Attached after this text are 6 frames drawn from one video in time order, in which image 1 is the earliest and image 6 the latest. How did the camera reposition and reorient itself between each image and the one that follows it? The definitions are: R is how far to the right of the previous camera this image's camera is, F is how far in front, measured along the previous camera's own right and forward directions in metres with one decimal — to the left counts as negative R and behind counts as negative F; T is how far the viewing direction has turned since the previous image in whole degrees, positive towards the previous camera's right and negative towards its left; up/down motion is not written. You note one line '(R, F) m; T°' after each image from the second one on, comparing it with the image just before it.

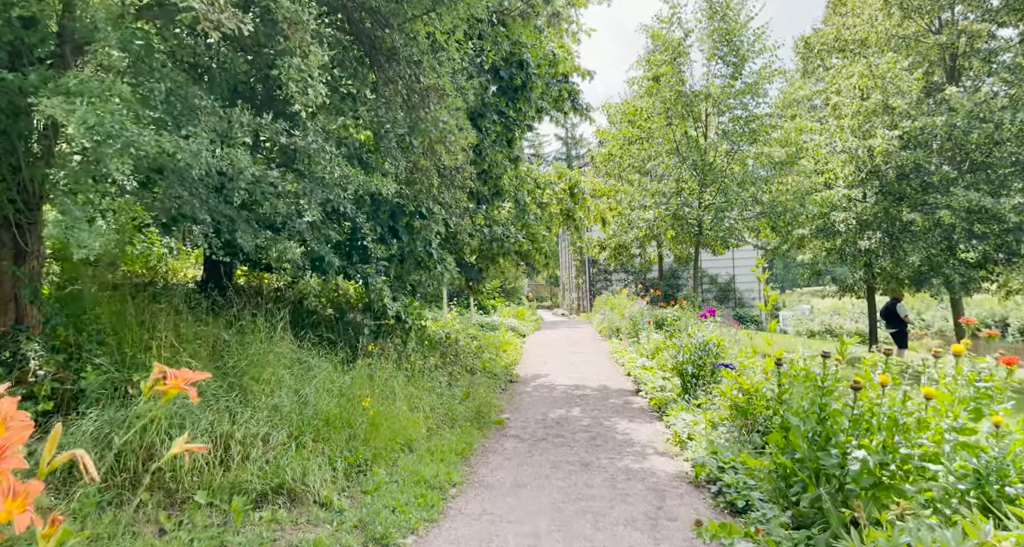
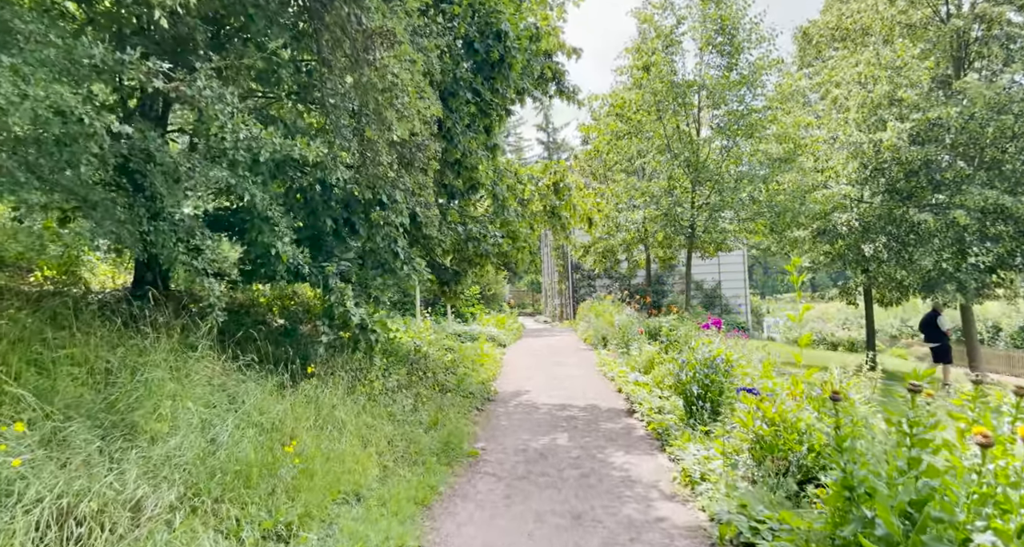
(+0.1, +1.0) m; +2°
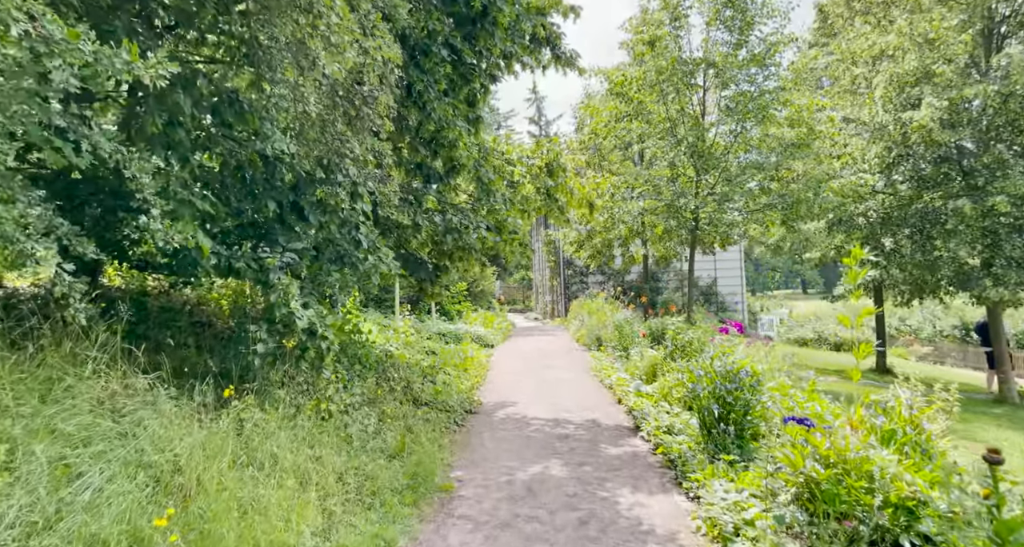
(+0.1, +1.1) m; +1°
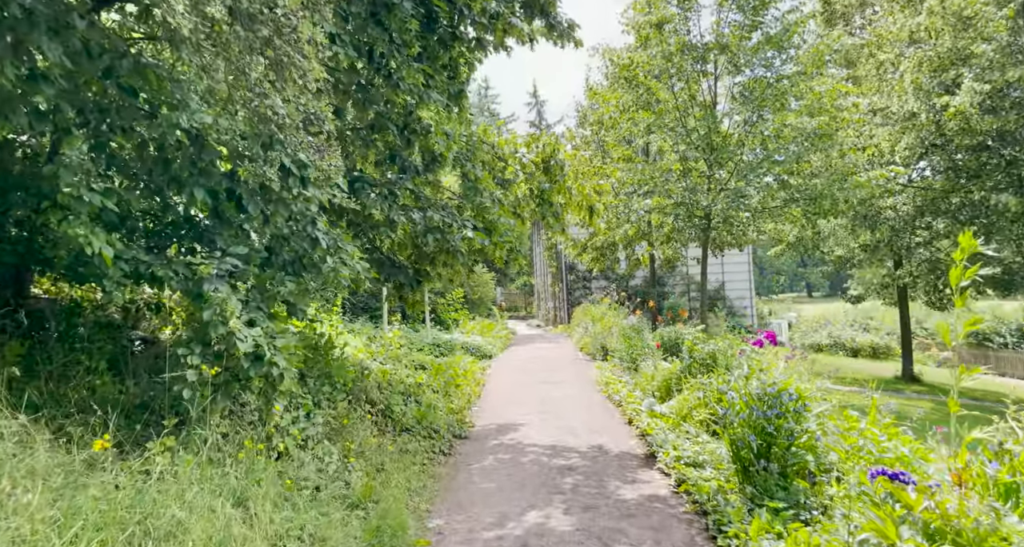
(+0.1, +0.9) m; 0°
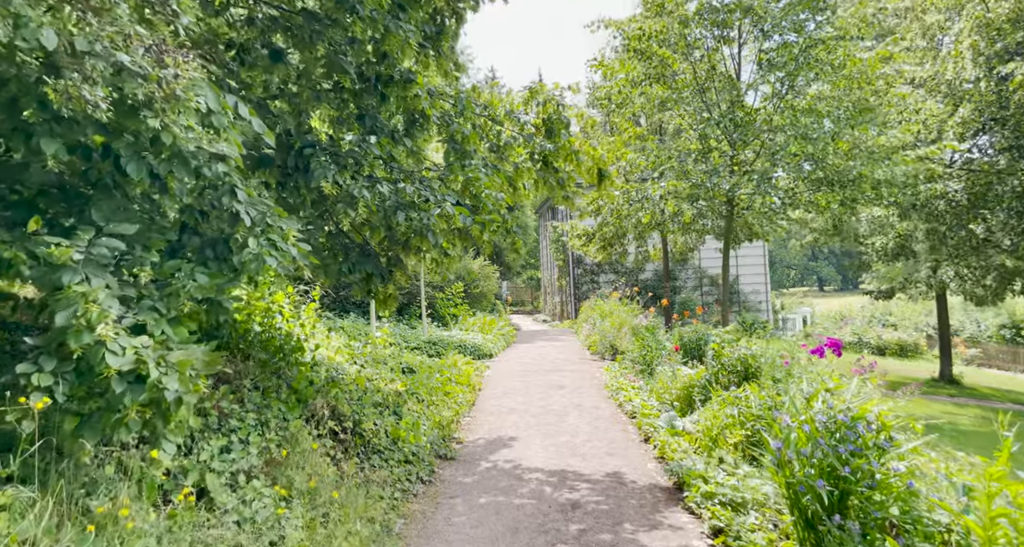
(+0.1, +1.1) m; -1°
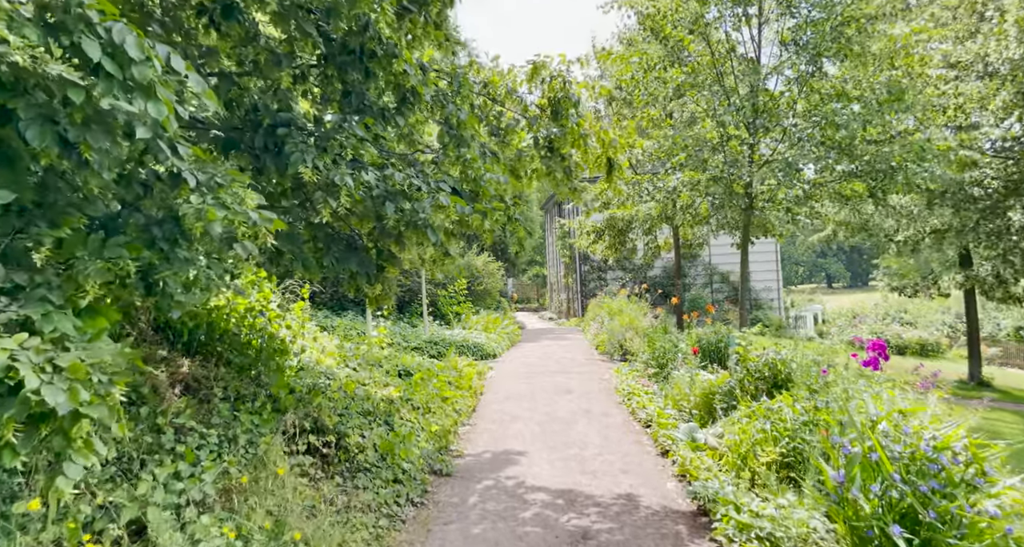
(0.0, +0.6) m; -1°
